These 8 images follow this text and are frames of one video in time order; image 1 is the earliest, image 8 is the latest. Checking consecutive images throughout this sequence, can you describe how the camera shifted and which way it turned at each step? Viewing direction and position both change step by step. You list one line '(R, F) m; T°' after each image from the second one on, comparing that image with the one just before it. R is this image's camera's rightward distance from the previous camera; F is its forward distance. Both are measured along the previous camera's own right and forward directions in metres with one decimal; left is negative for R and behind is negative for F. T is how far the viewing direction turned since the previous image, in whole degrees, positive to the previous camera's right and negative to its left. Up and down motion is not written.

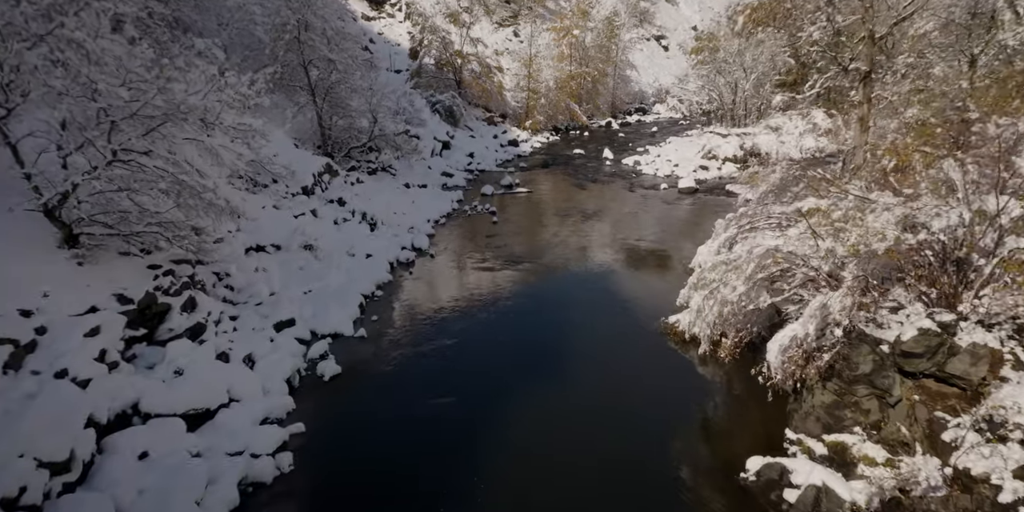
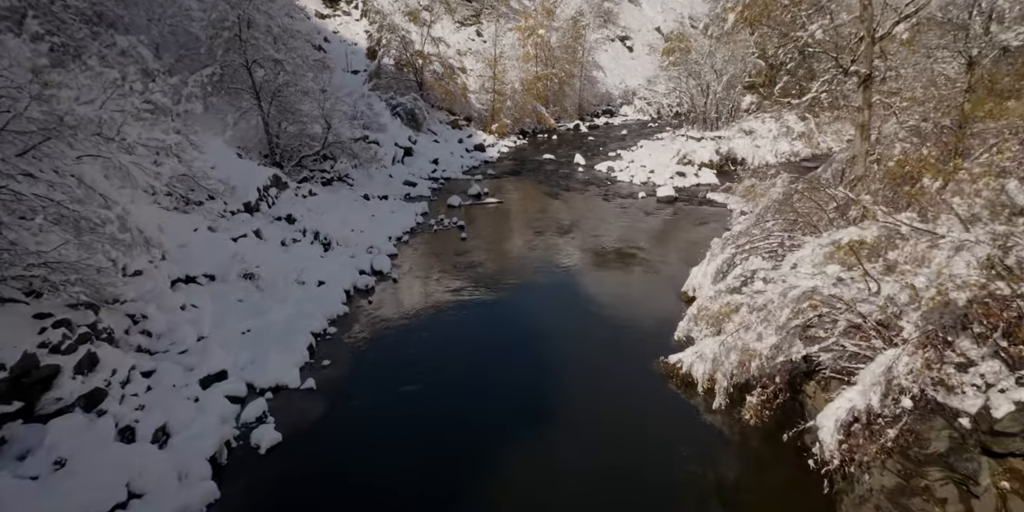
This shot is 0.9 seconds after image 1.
(-0.2, +1.7) m; +3°
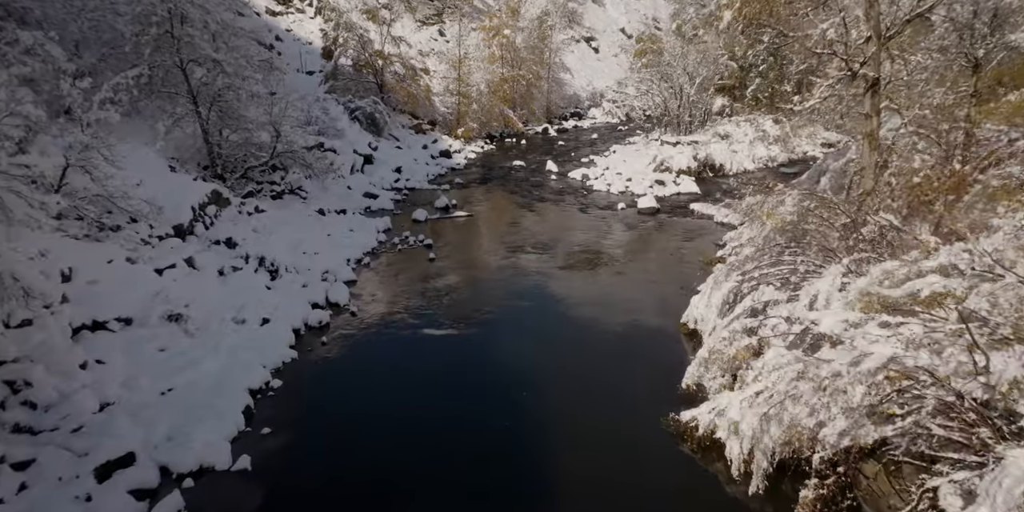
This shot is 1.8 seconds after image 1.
(-0.2, +1.7) m; +3°
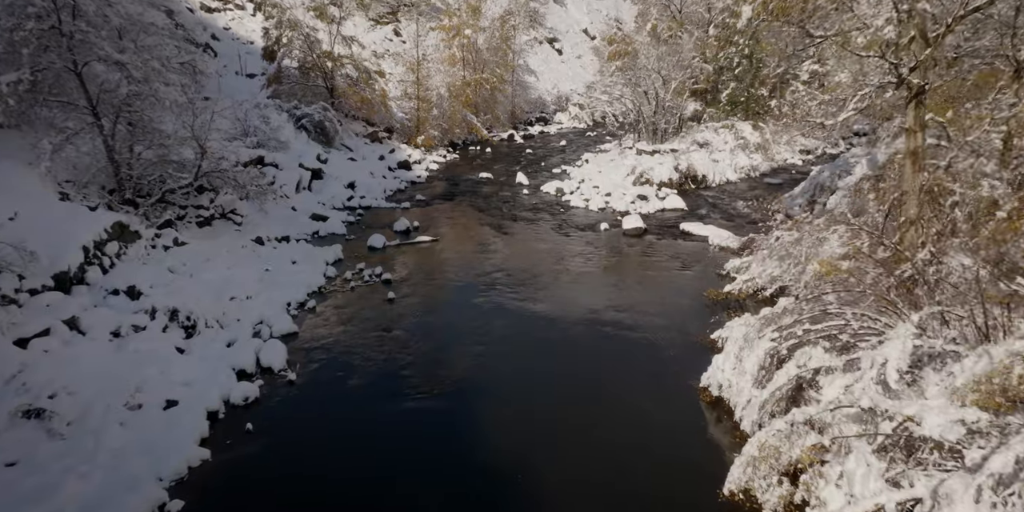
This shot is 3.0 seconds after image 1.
(-0.3, +2.5) m; +4°
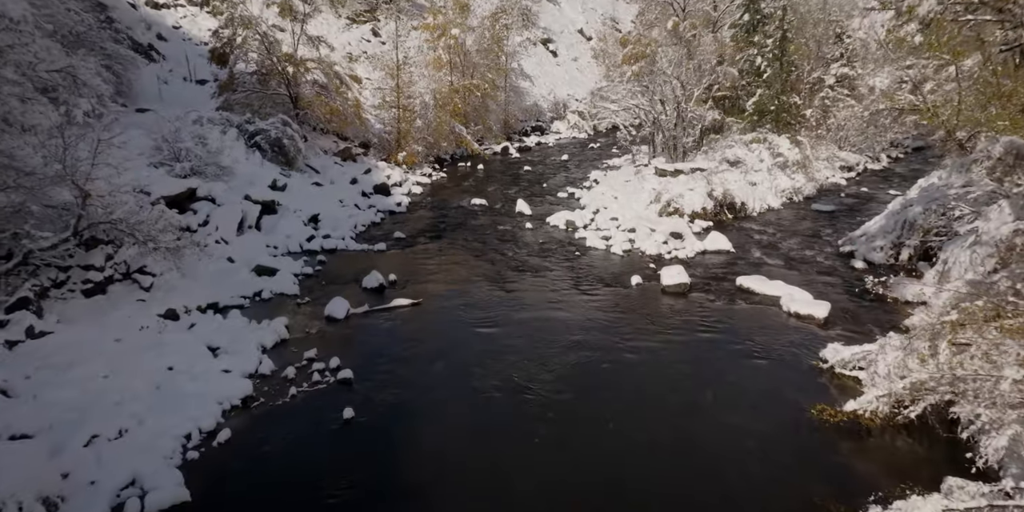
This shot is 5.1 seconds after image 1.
(-0.4, +4.5) m; +1°
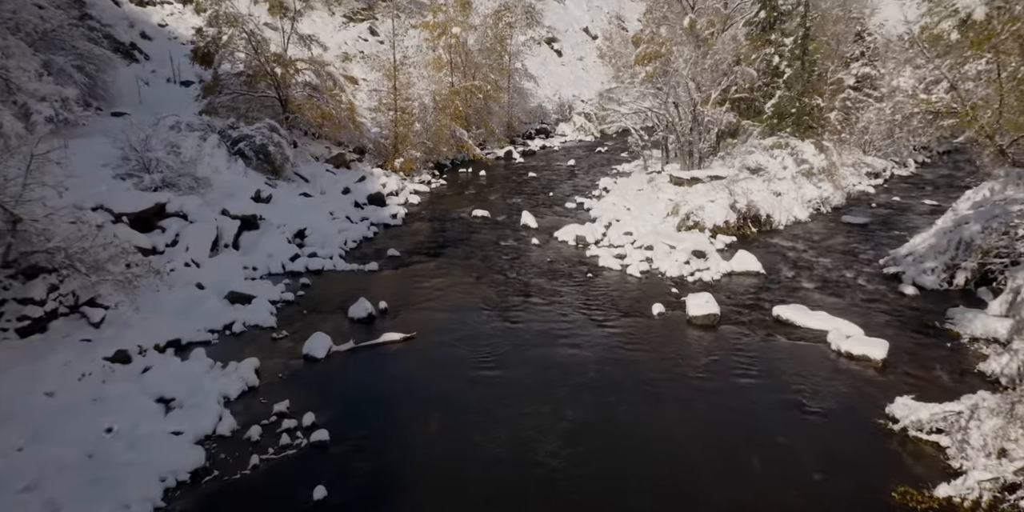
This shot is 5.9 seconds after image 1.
(-0.1, +1.7) m; 0°
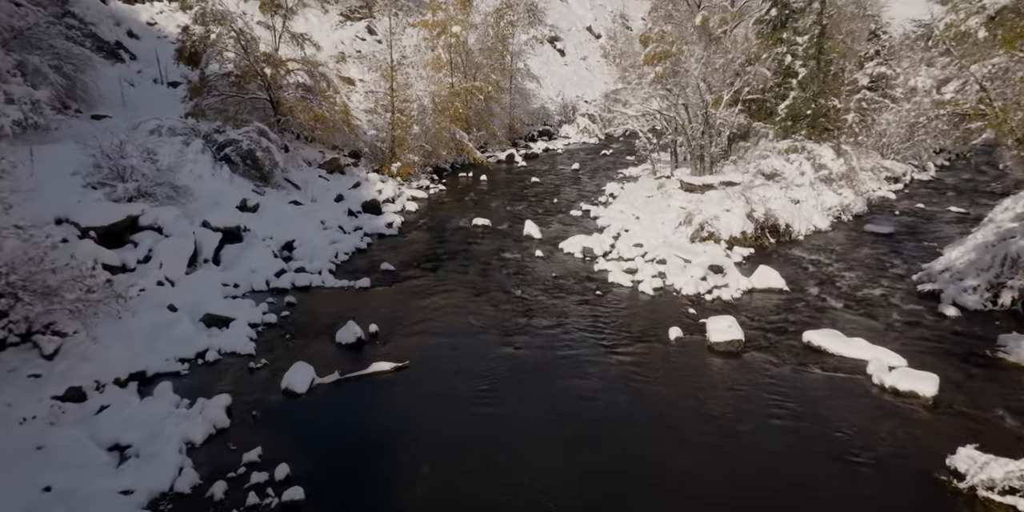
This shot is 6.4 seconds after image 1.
(0.0, +1.2) m; 0°
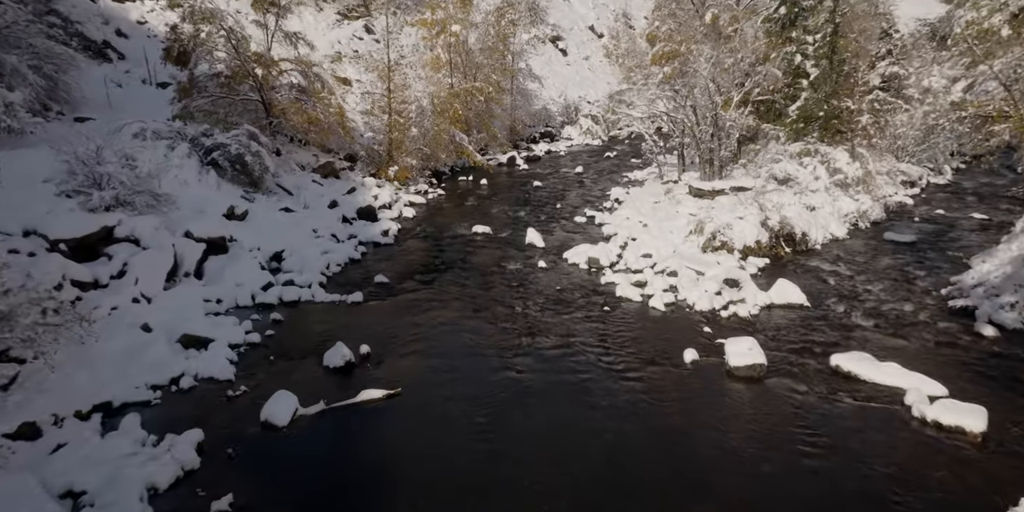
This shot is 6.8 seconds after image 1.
(0.0, +0.9) m; 0°
